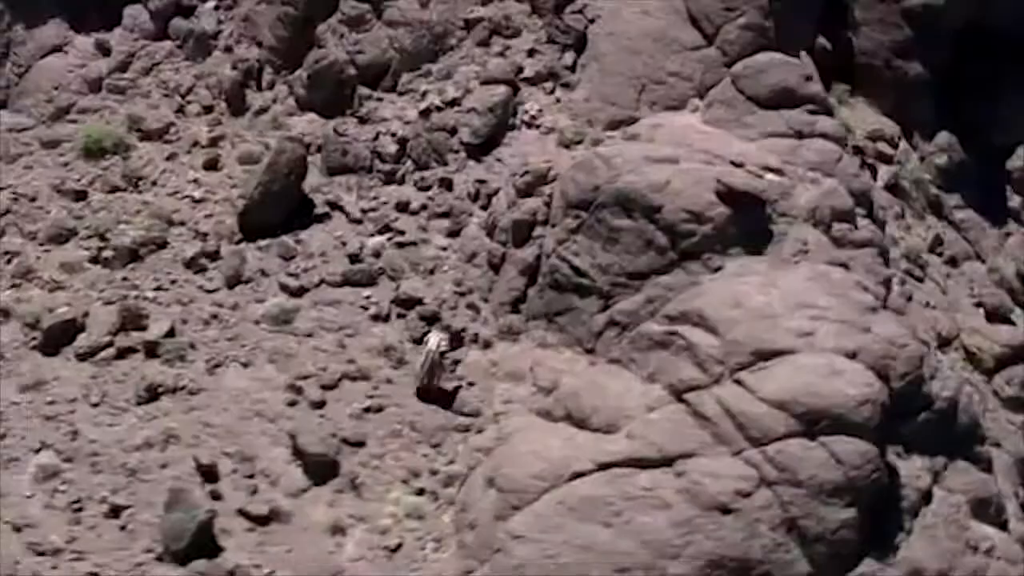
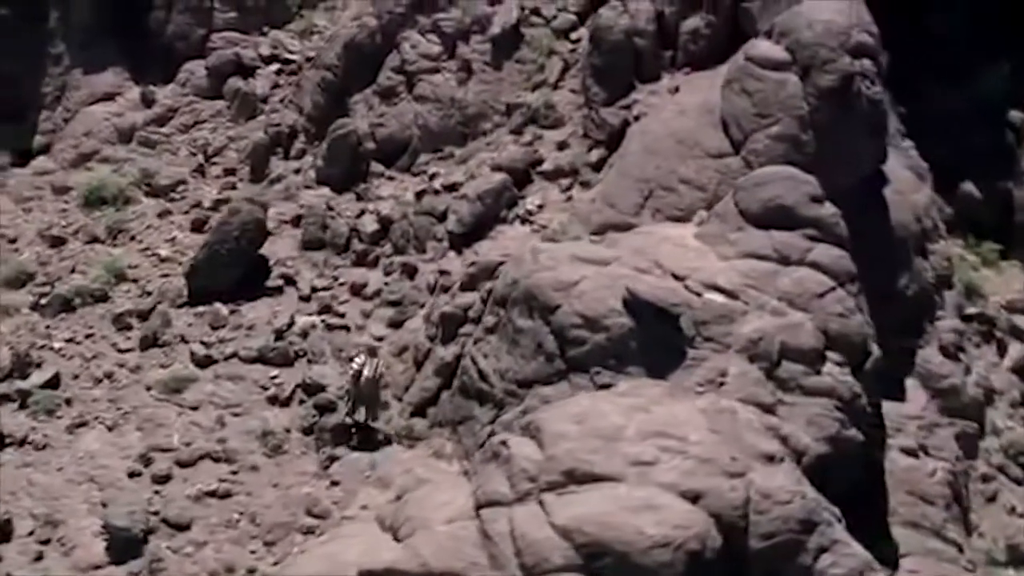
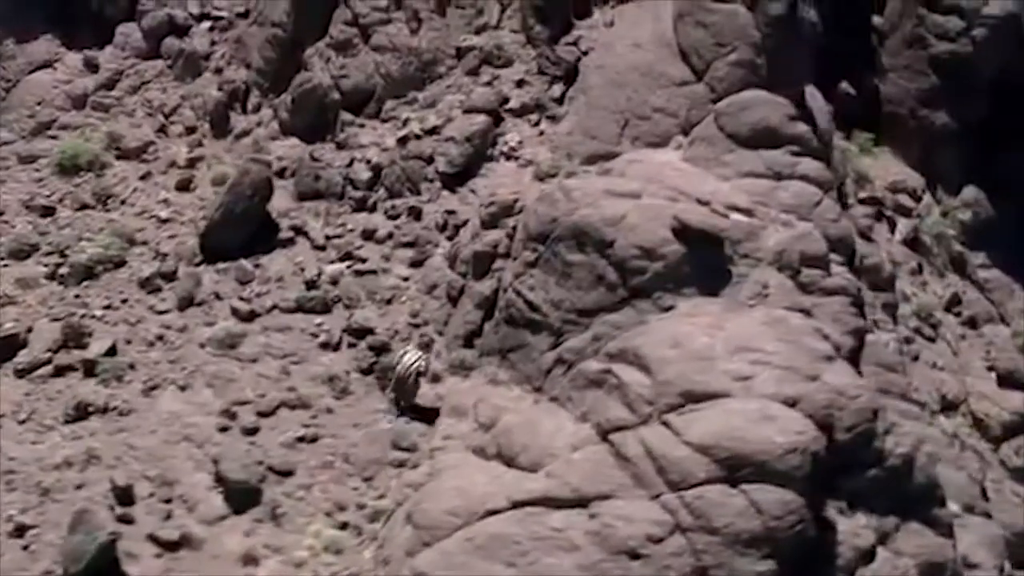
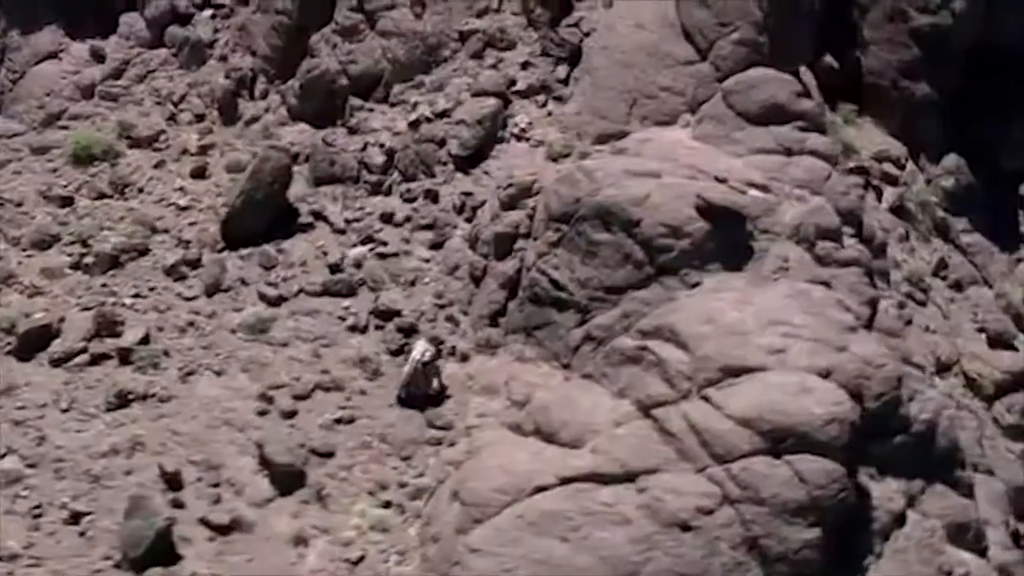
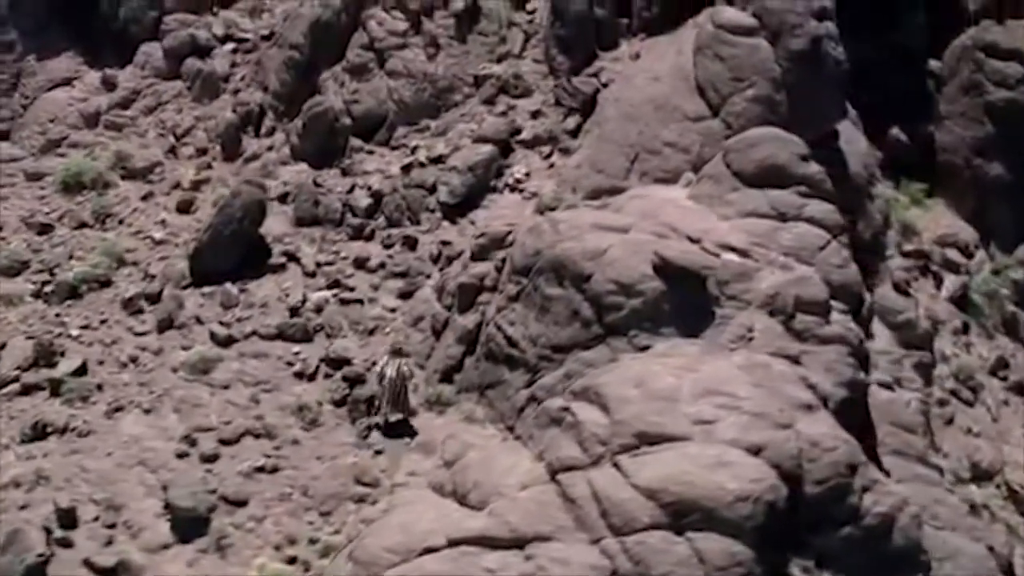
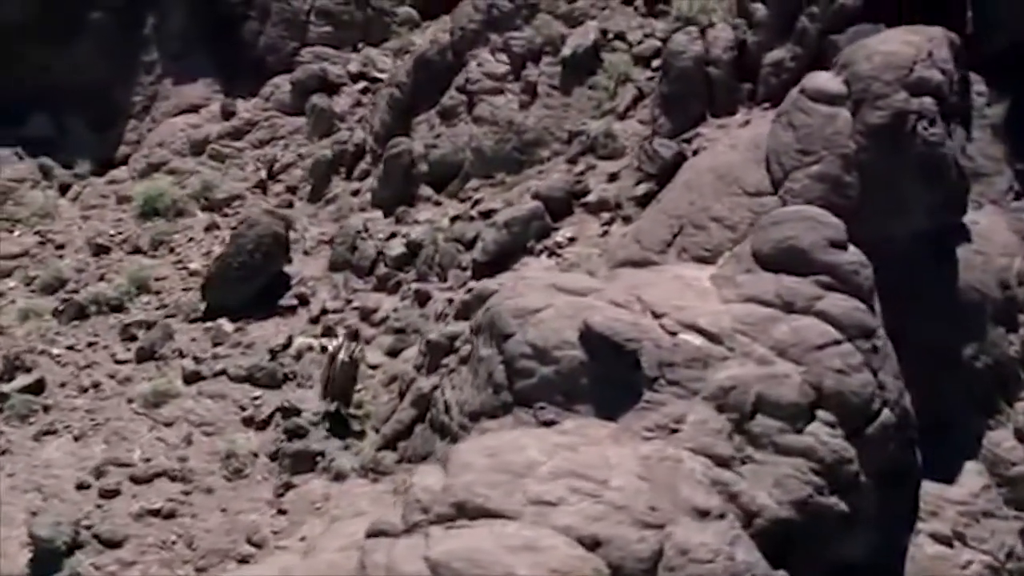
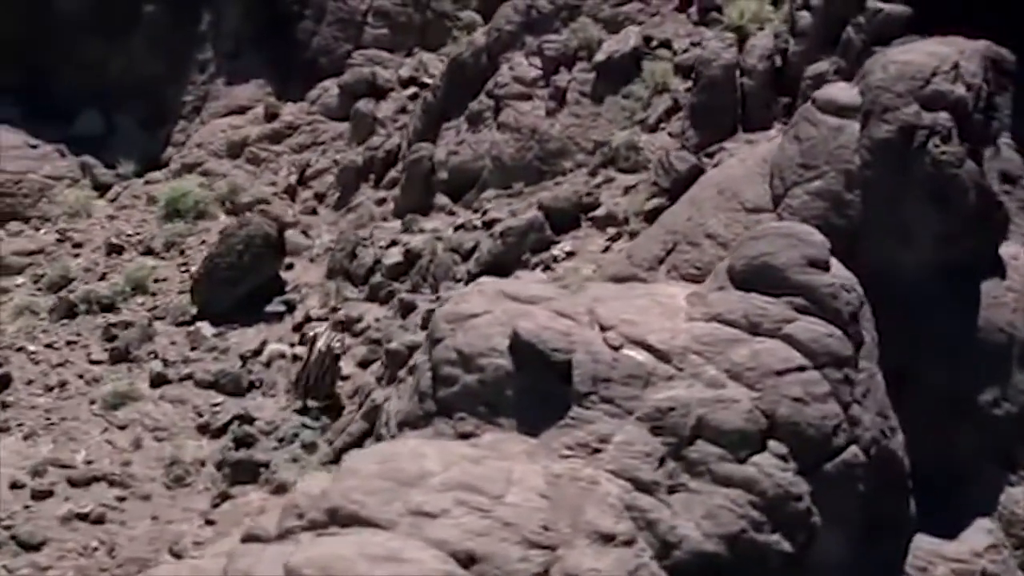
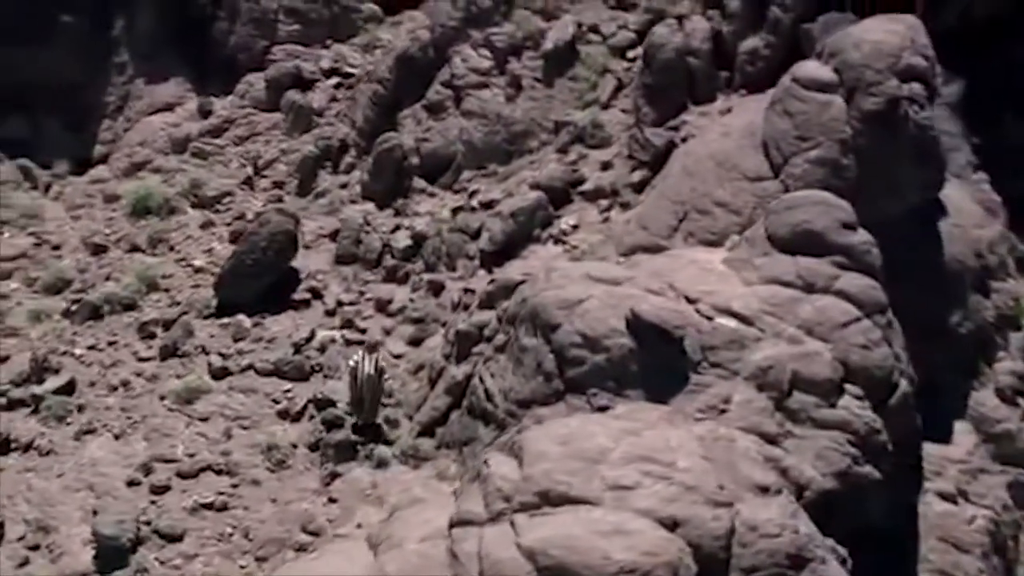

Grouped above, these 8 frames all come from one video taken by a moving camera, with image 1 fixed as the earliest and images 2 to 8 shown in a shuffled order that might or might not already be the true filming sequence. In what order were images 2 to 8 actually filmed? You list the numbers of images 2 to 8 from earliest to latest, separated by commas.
4, 3, 5, 2, 8, 6, 7
